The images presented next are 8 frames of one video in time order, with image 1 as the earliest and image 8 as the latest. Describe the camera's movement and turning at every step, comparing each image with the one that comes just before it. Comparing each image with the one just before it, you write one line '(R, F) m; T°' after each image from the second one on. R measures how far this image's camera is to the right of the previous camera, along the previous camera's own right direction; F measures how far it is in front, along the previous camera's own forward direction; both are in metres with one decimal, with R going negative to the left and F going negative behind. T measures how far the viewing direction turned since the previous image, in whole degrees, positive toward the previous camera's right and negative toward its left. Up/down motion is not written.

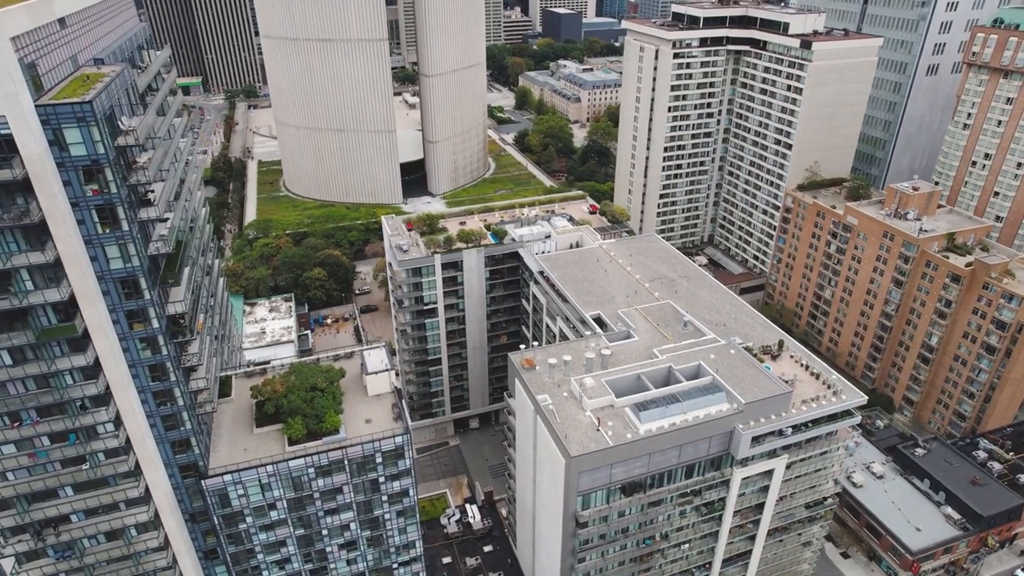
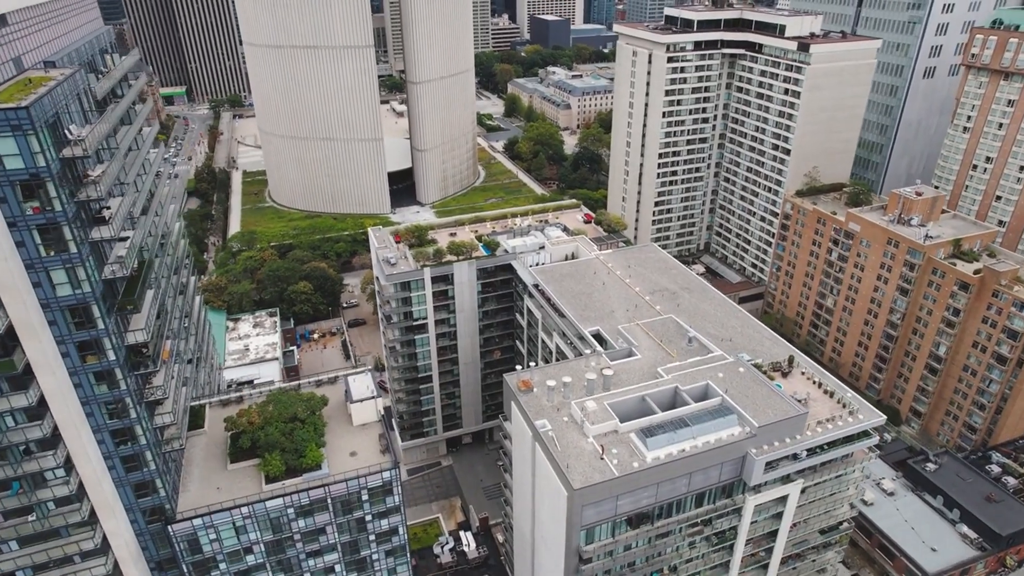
(-0.2, +2.5) m; +1°
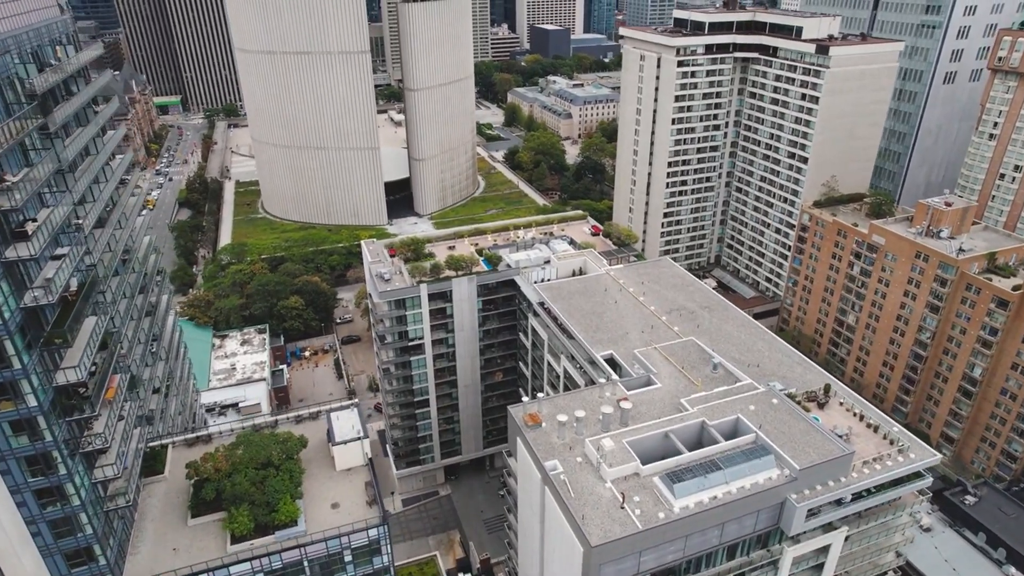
(-0.3, +4.2) m; 0°
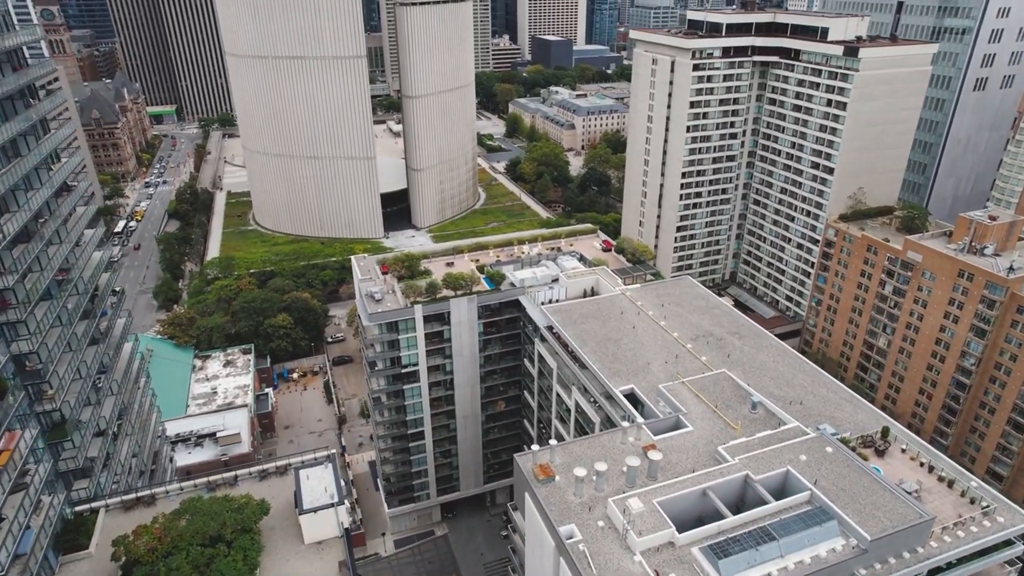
(-0.3, +5.3) m; 0°
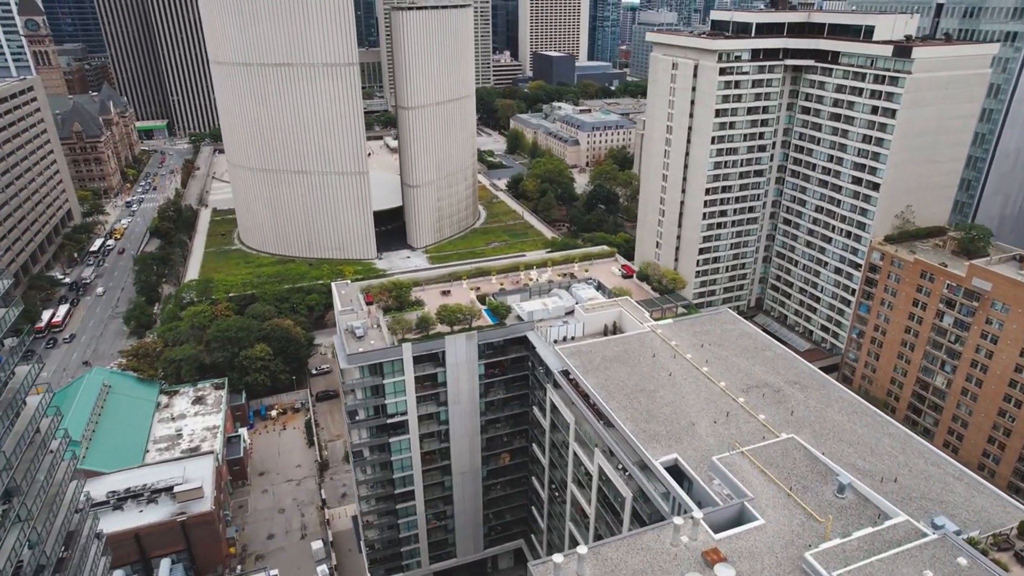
(-0.5, +7.8) m; 0°
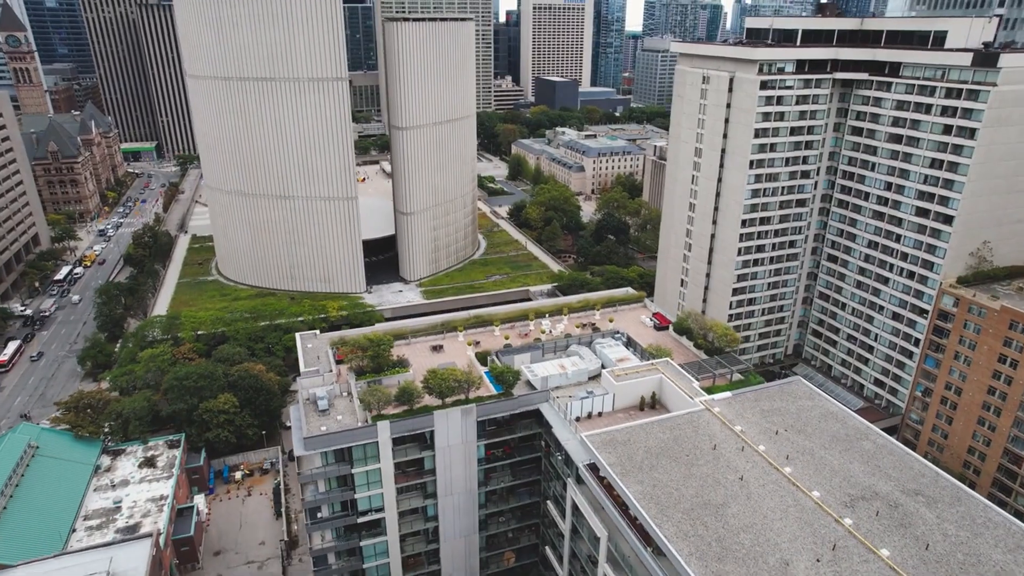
(-0.5, +9.4) m; 0°
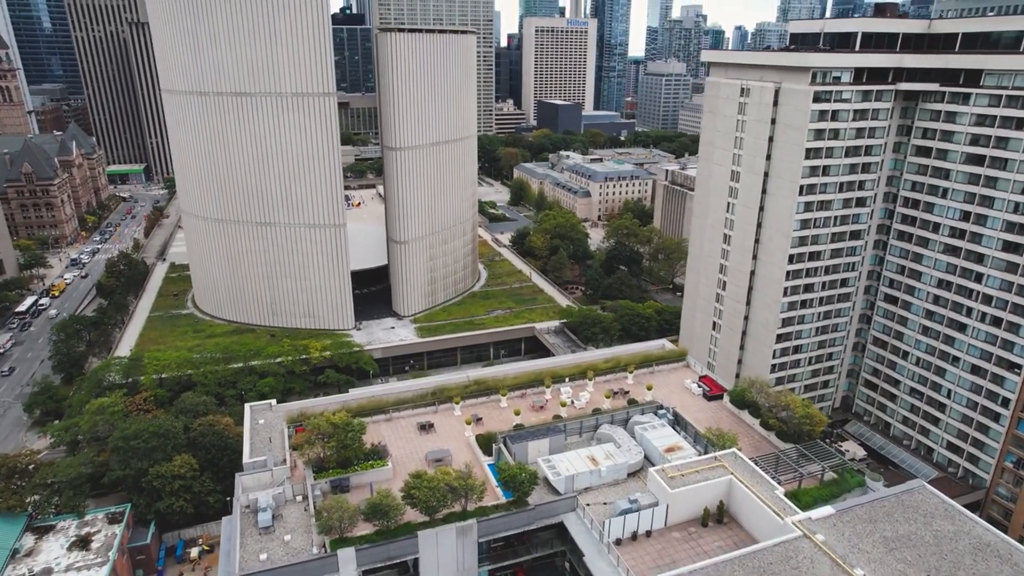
(-0.5, +8.7) m; 0°
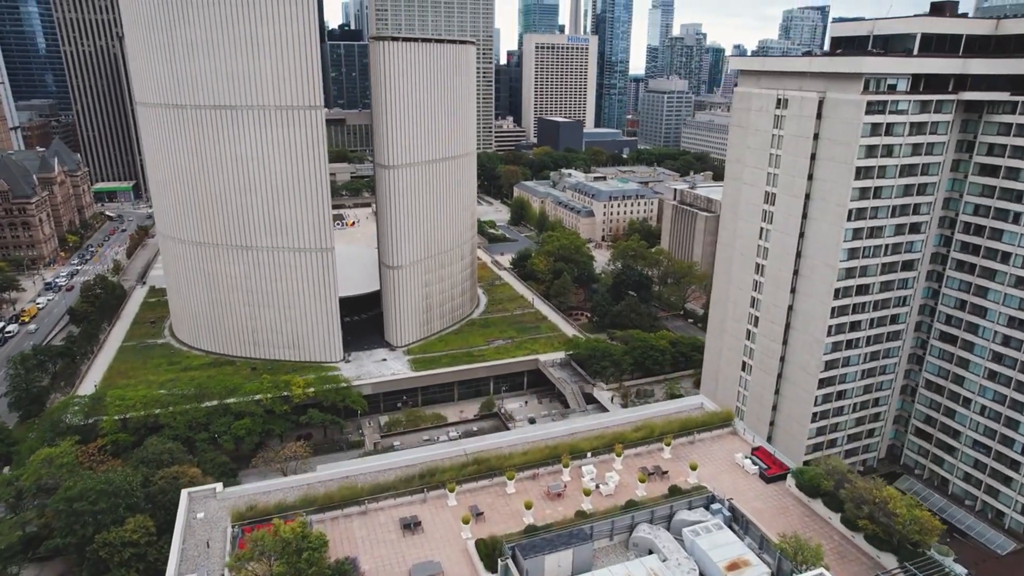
(-0.4, +6.5) m; 0°
